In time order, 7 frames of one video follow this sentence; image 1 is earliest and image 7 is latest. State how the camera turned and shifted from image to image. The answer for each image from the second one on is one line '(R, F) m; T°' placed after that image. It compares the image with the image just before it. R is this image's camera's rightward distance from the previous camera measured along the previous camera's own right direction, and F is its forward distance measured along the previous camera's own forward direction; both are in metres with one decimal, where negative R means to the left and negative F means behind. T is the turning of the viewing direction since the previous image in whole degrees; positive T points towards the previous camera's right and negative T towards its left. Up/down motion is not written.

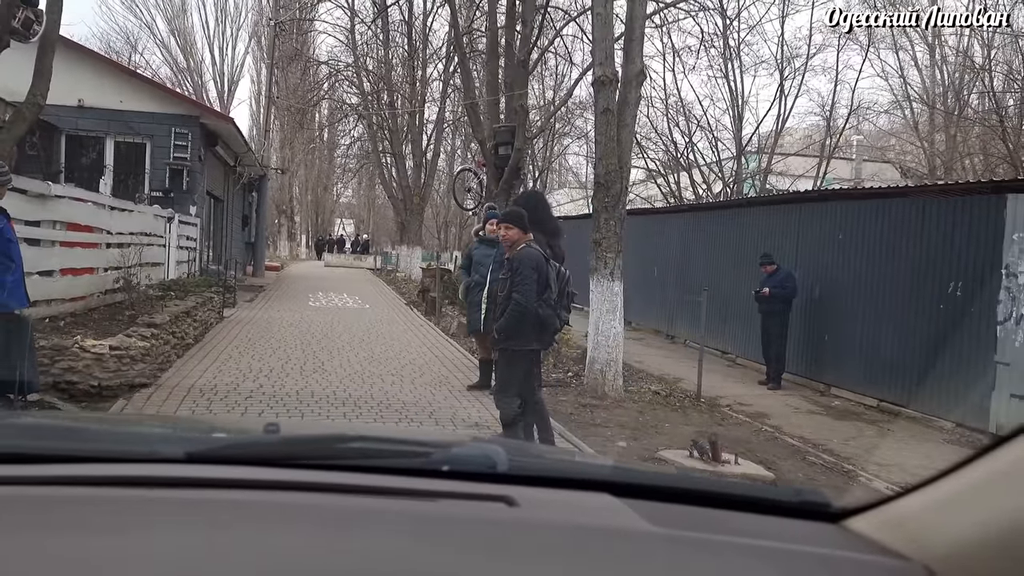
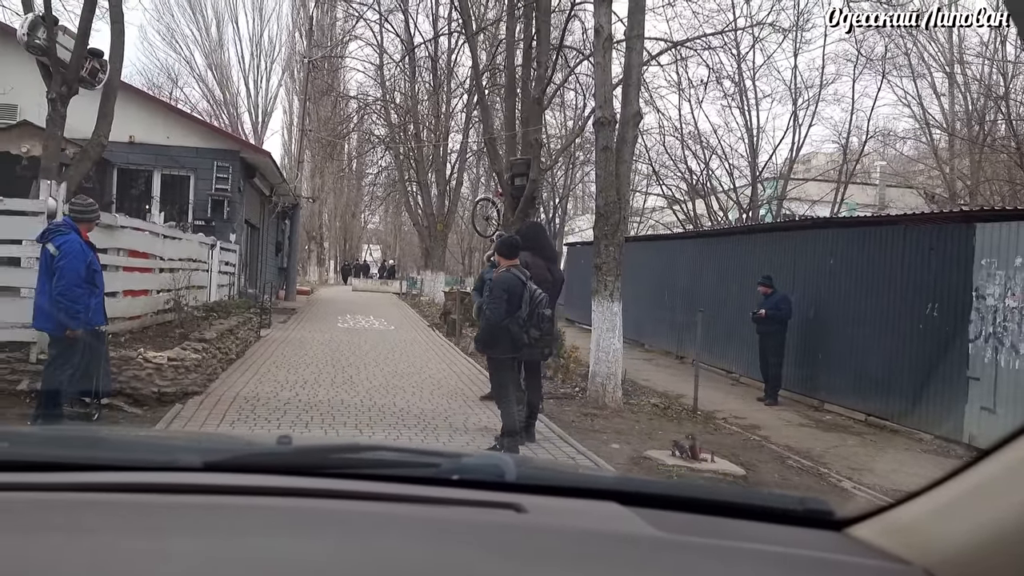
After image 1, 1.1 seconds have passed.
(+0.2, -0.8) m; -2°
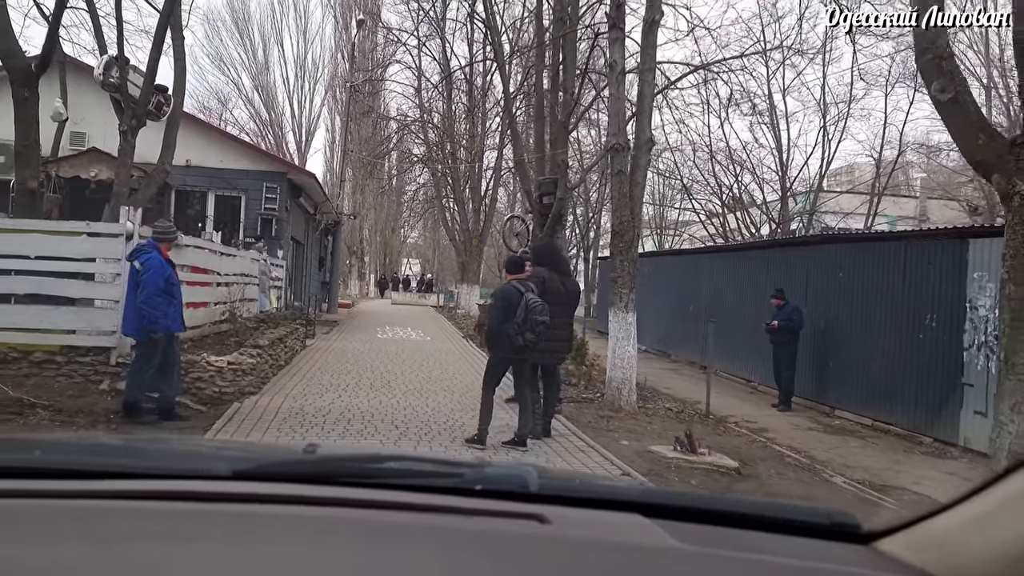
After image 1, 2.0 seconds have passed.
(+0.2, -0.8) m; -3°
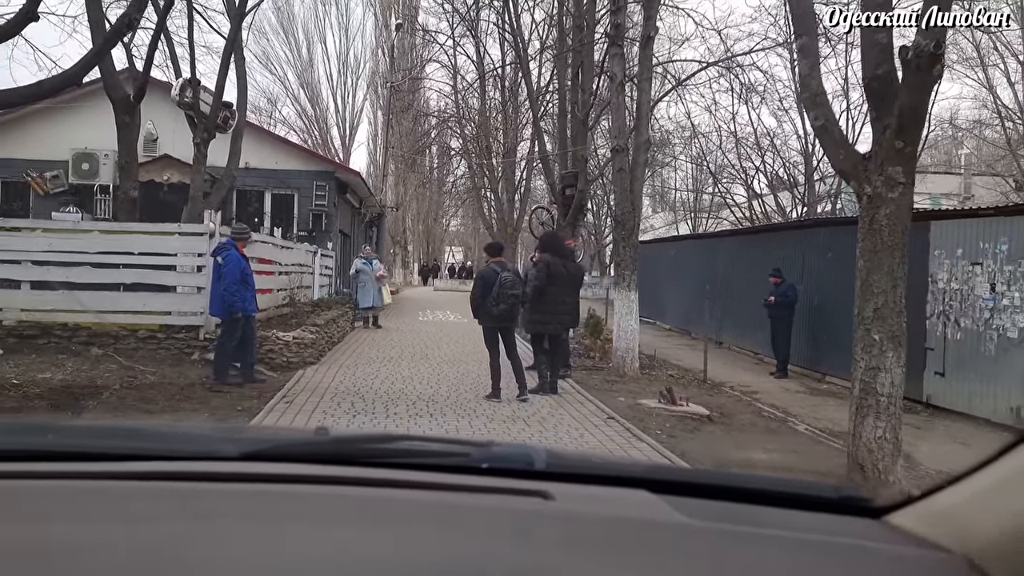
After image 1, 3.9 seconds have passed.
(+0.4, -1.5) m; -3°
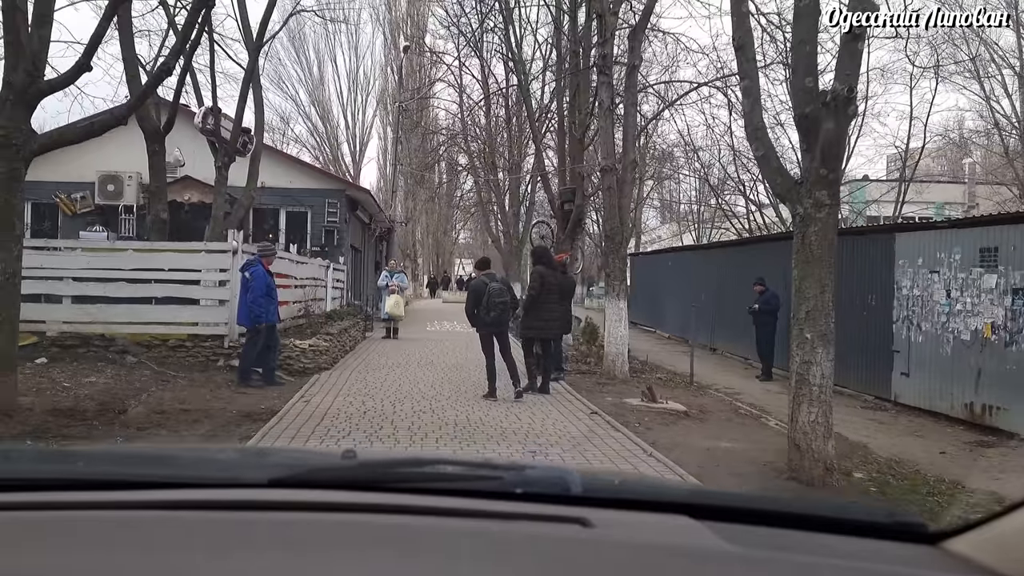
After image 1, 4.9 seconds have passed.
(+0.2, -0.9) m; -1°
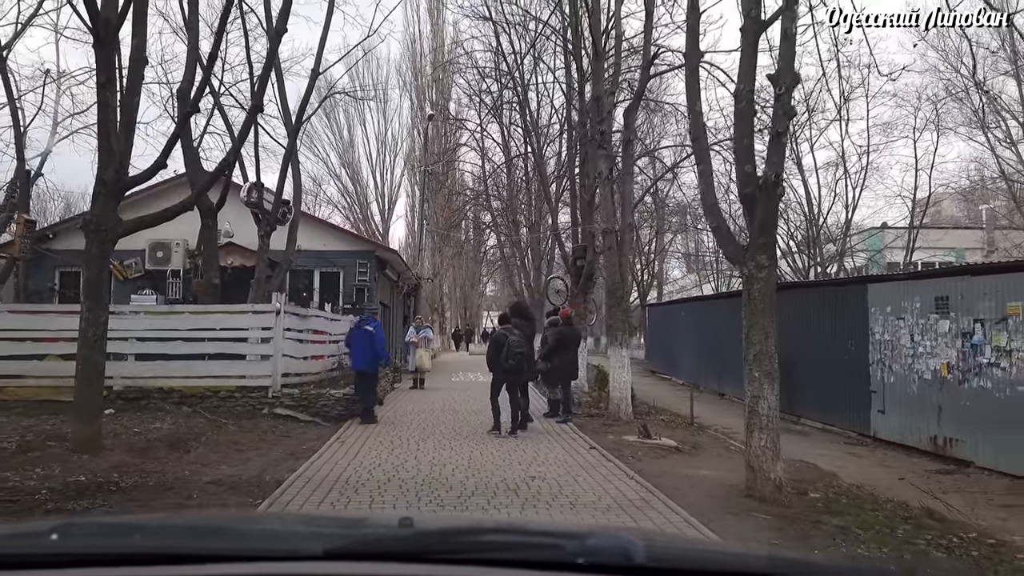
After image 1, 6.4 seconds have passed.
(+0.3, -1.3) m; -2°
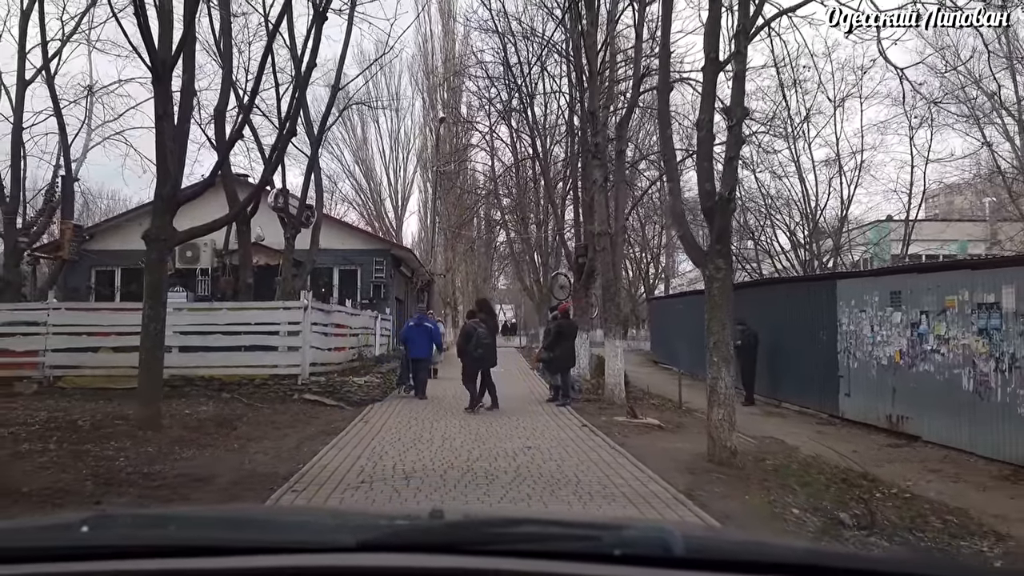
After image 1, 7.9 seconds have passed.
(+0.2, -1.4) m; -1°
